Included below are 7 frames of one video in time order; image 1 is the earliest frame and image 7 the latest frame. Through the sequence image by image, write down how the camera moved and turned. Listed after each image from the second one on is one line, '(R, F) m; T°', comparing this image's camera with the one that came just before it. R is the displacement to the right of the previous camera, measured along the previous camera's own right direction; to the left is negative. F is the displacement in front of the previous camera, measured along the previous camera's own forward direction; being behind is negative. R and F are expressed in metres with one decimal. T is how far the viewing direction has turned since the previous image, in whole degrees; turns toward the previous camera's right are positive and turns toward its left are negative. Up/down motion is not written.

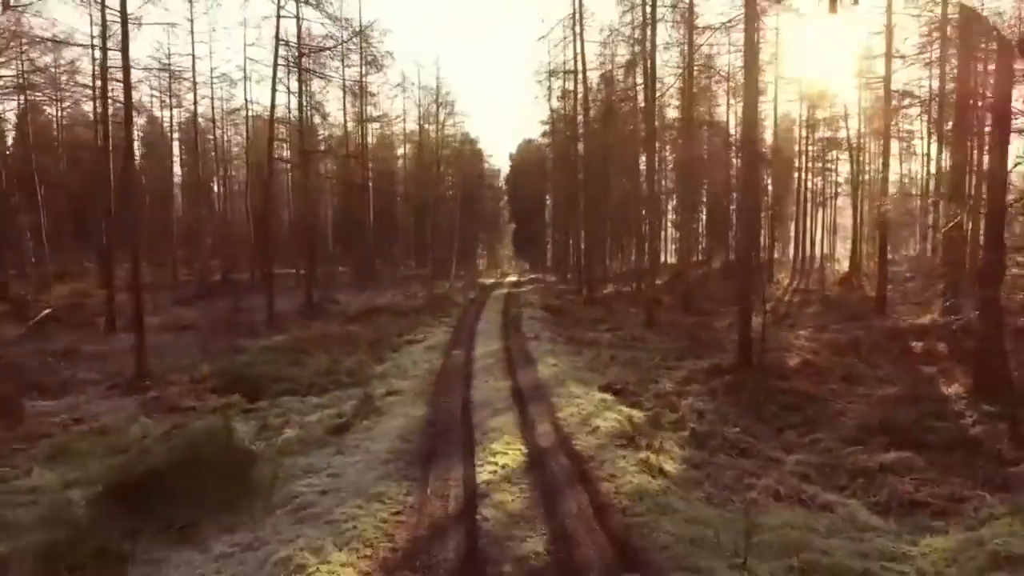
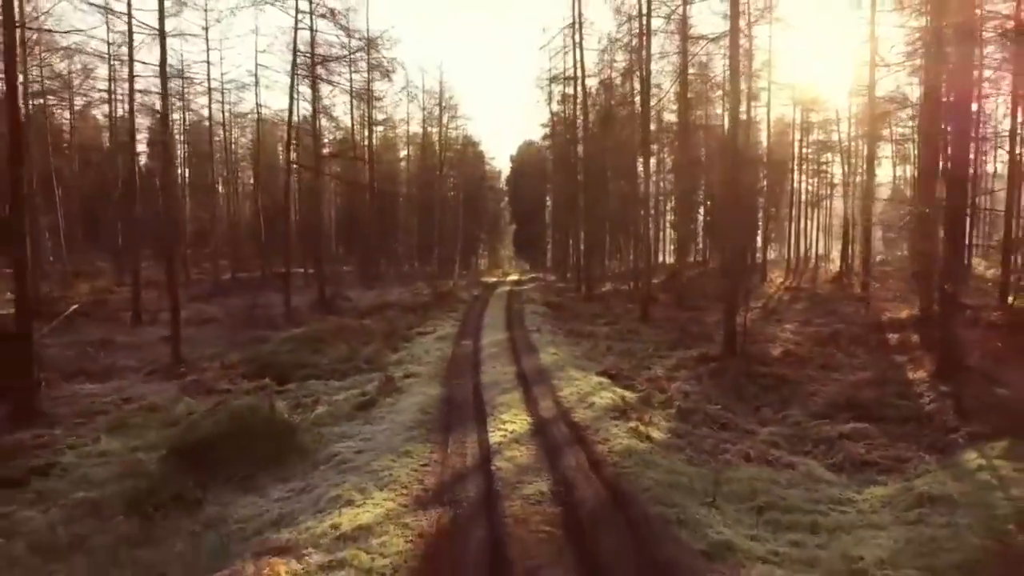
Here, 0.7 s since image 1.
(-0.1, -1.2) m; 0°
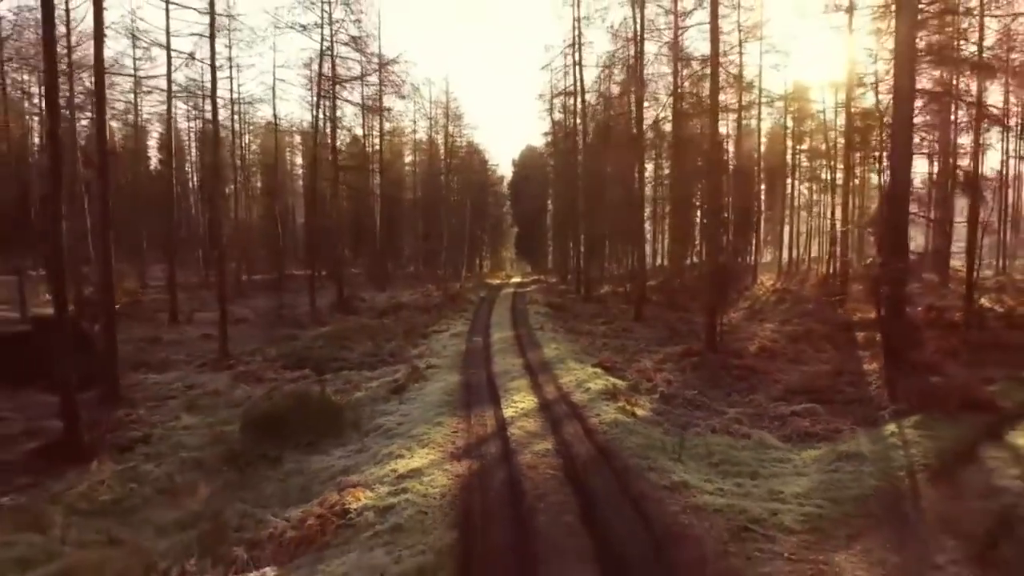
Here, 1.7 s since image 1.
(-0.1, -2.0) m; 0°
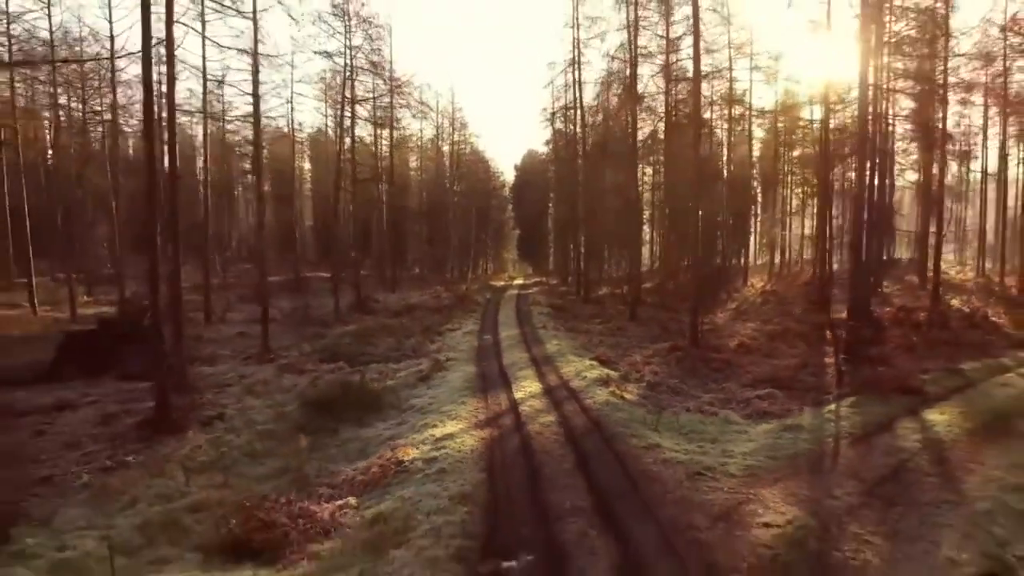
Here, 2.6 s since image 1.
(-0.2, -2.3) m; 0°
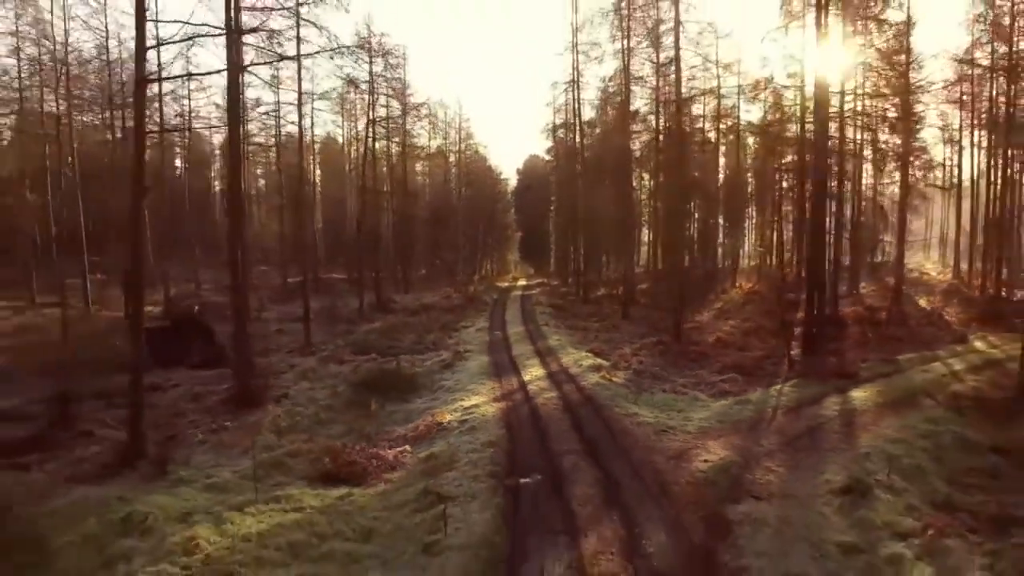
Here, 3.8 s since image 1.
(-0.2, -3.0) m; 0°
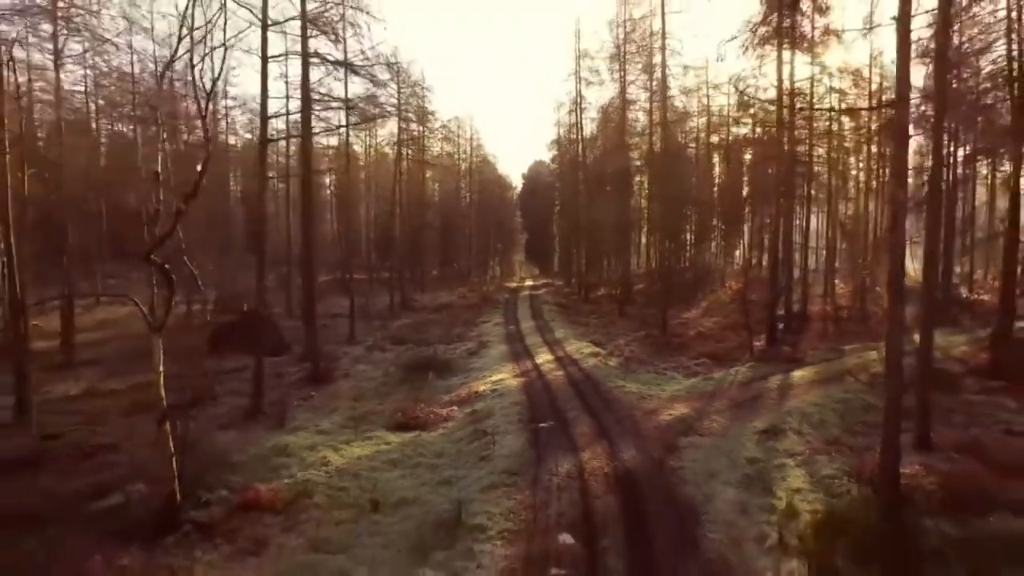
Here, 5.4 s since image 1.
(-0.4, -4.1) m; 0°
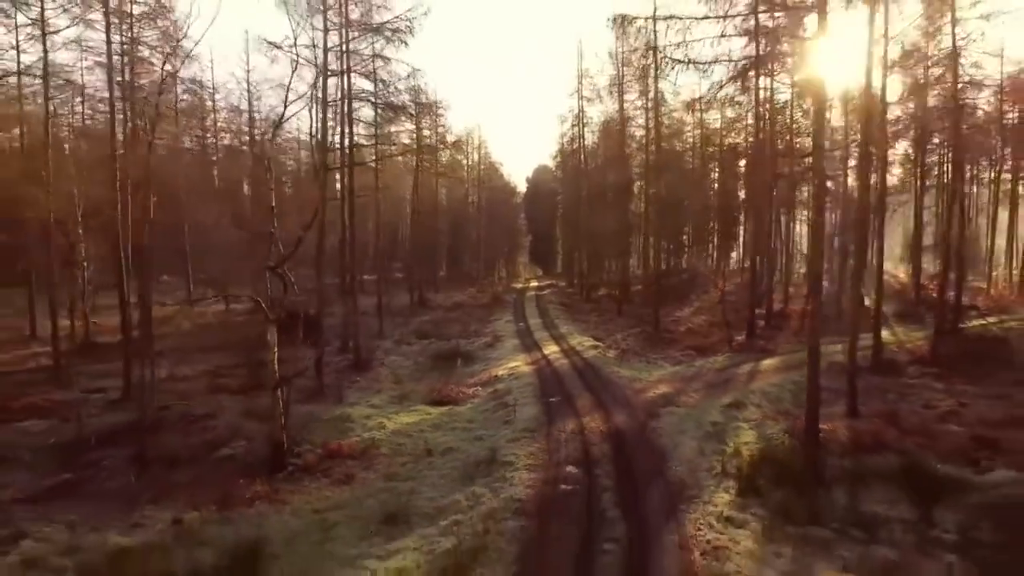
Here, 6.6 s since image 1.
(-0.3, -3.4) m; 0°
